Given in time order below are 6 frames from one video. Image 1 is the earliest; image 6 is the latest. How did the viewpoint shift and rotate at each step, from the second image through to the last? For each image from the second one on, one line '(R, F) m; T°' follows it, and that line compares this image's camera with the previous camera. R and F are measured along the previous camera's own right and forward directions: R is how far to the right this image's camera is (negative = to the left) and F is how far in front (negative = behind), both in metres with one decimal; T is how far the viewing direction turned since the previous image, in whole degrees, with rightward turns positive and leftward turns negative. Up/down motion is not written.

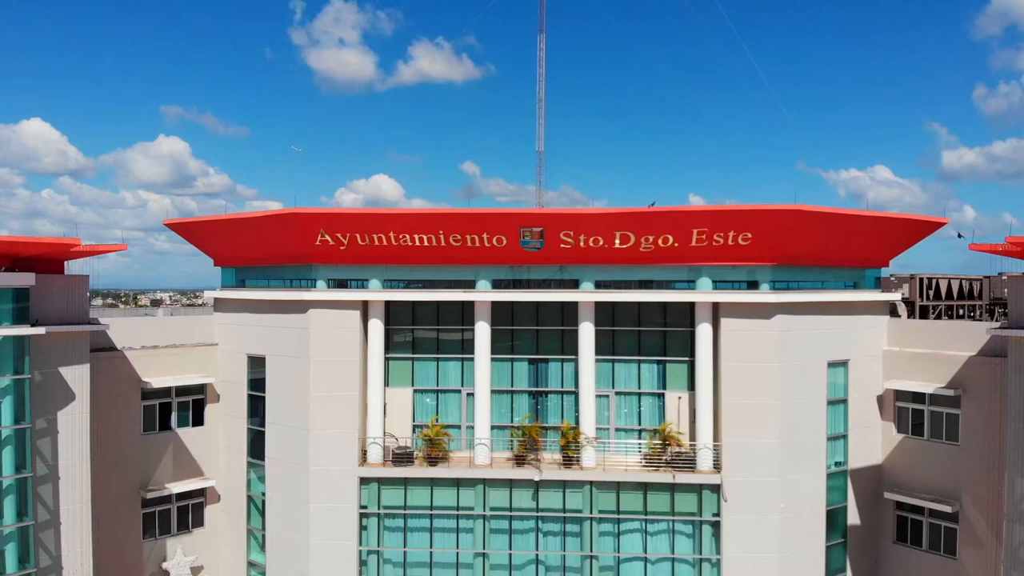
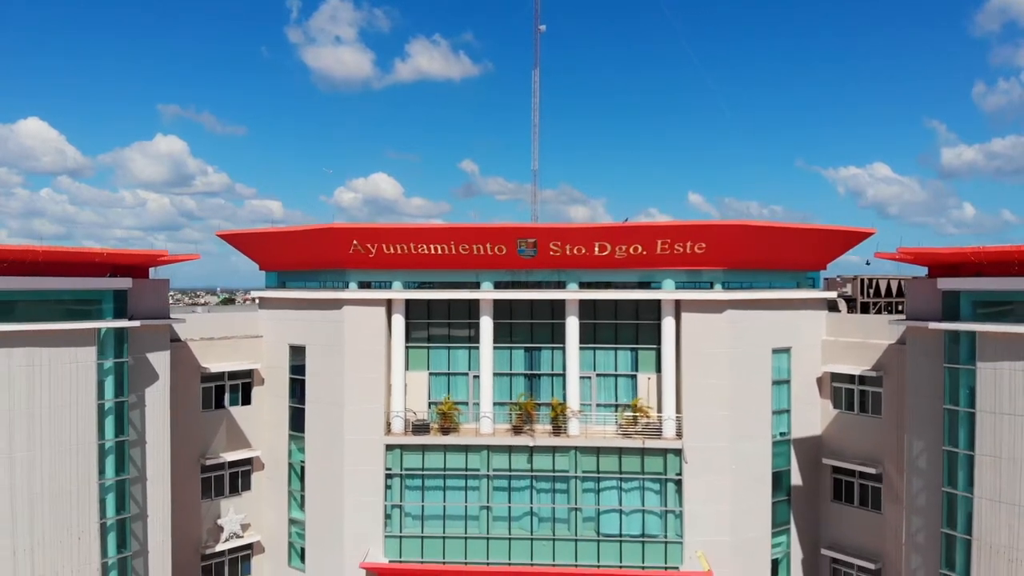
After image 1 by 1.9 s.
(0.0, -3.5) m; 0°
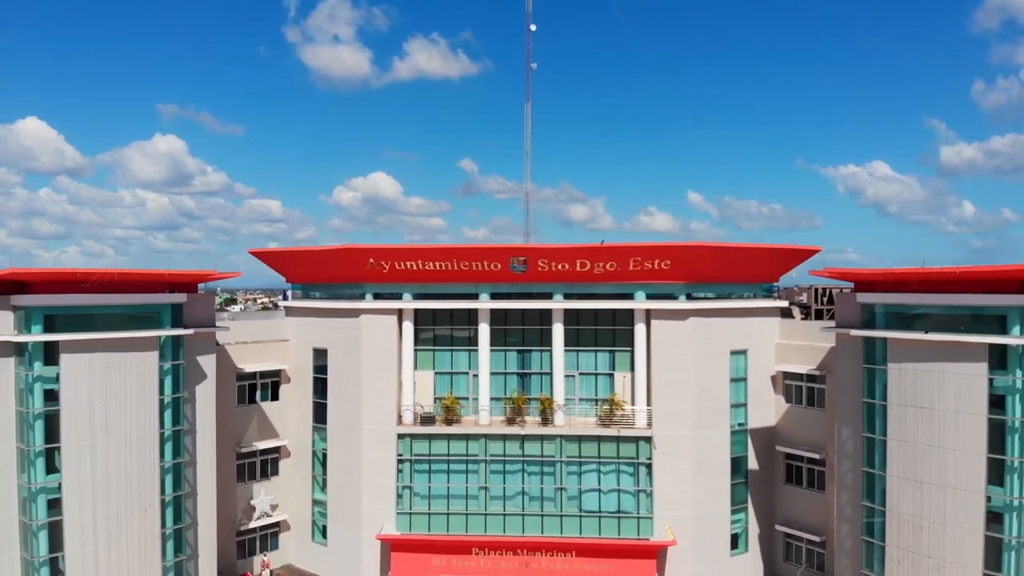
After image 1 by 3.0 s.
(+0.2, -3.3) m; 0°
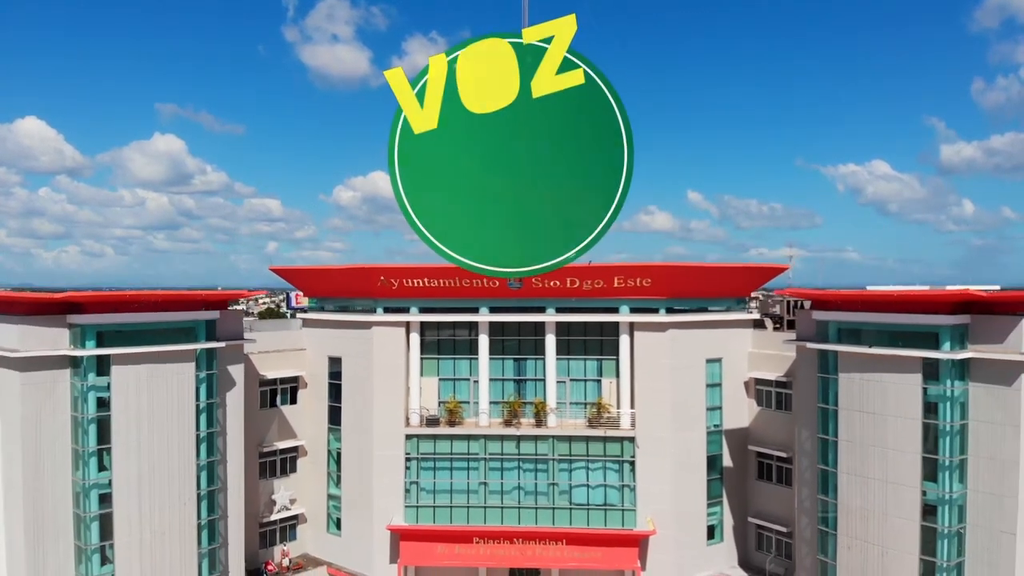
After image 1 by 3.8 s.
(+0.1, -2.5) m; 0°
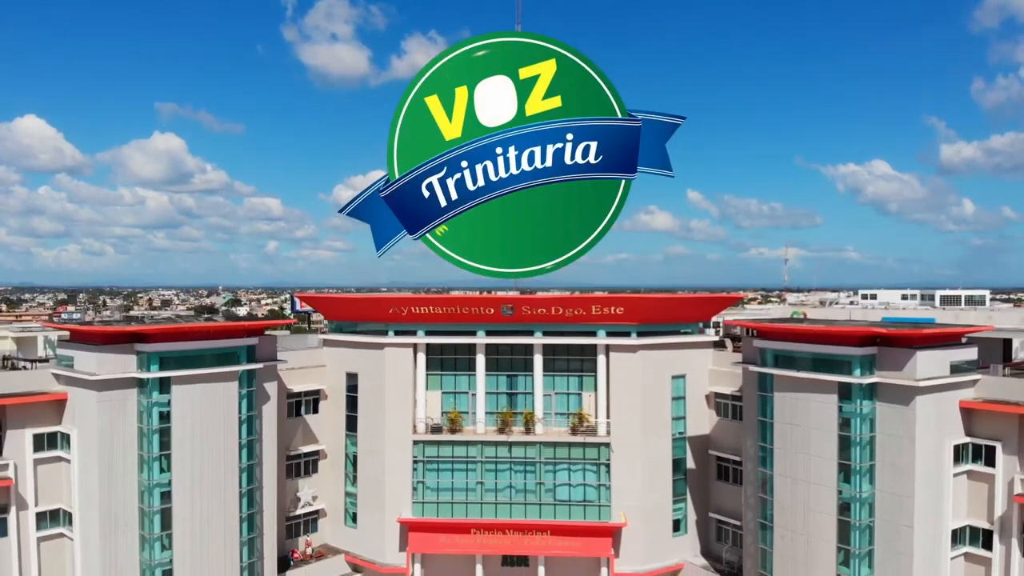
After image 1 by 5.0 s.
(+0.3, -4.3) m; 0°
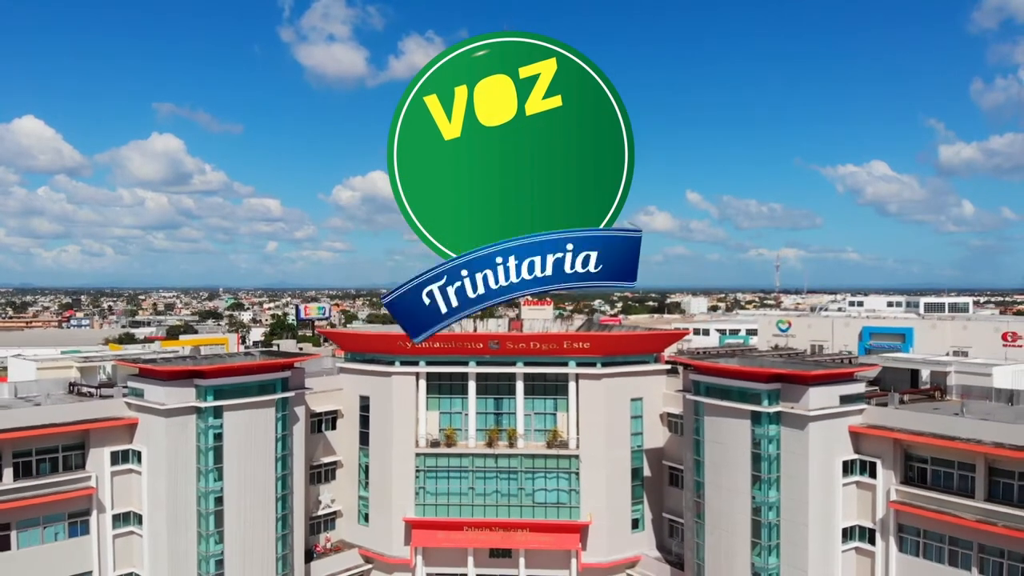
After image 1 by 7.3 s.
(+0.7, -6.3) m; 0°
